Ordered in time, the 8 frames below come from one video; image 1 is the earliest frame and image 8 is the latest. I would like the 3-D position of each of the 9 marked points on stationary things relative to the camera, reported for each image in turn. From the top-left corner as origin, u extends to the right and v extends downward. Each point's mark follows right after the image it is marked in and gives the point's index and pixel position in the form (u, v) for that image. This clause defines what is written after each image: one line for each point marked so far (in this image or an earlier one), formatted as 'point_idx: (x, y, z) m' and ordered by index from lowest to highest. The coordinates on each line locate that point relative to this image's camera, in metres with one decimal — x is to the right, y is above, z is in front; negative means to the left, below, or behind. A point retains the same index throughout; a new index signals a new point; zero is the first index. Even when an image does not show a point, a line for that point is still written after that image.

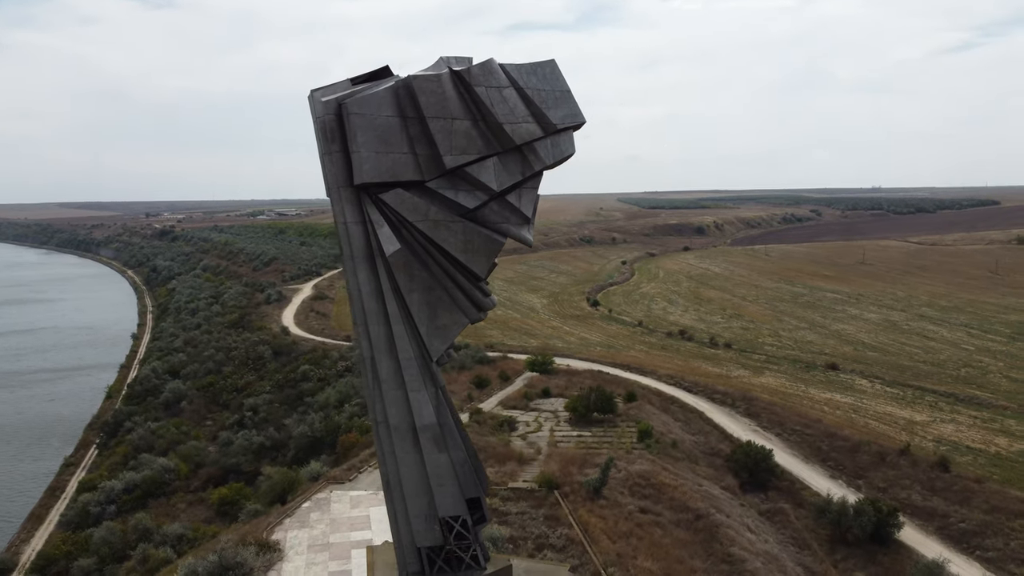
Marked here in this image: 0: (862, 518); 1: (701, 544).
0: (+7.2, -4.7, +16.7) m
1: (+3.4, -4.5, +14.3) m
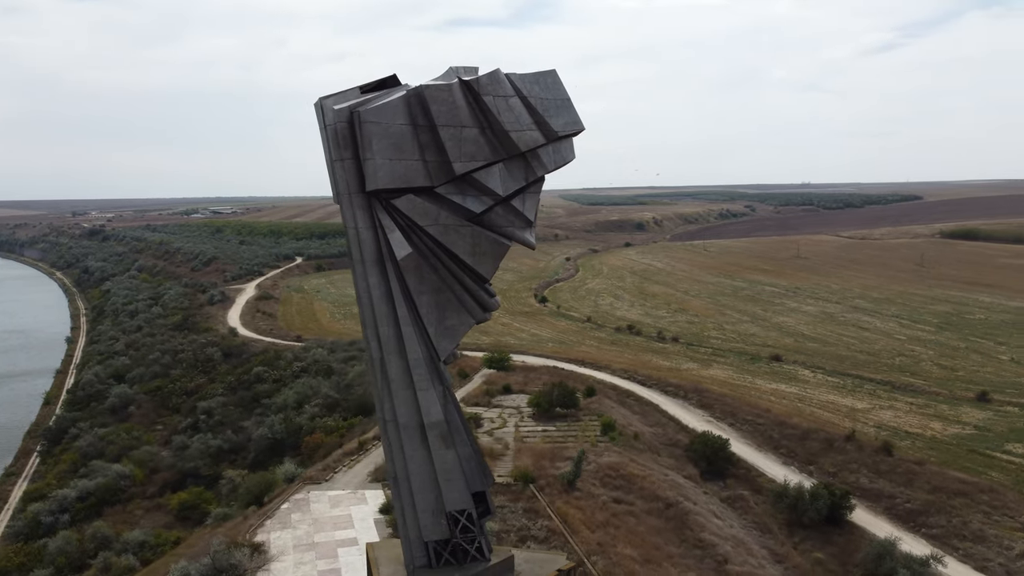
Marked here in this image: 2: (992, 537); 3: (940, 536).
0: (+6.6, -4.6, +17.5) m
1: (+3.0, -4.5, +14.9) m
2: (+10.3, -5.3, +17.4) m
3: (+9.5, -5.5, +17.9) m
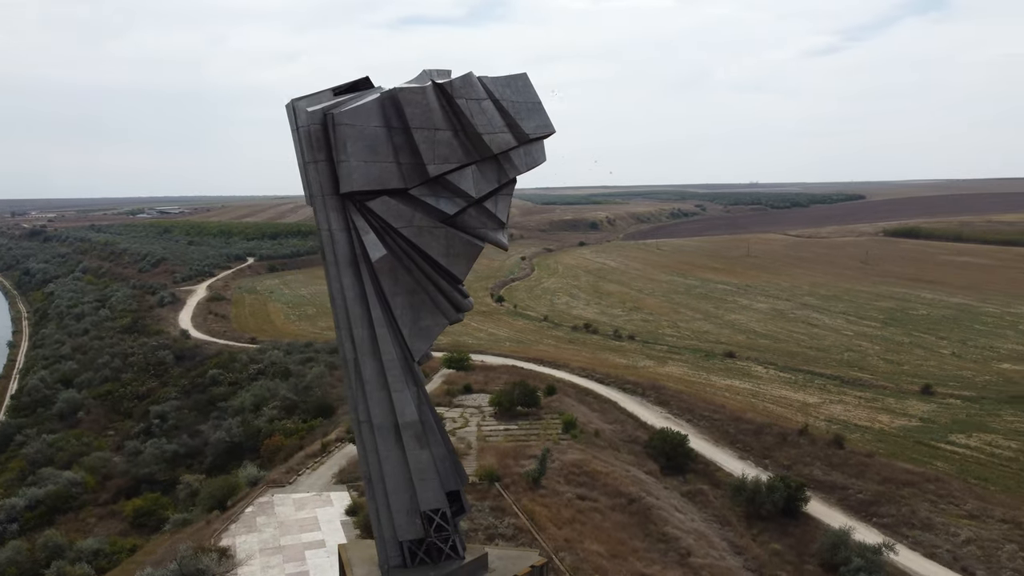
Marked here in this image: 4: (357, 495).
0: (+5.8, -4.6, +18.0) m
1: (+2.4, -4.4, +15.2) m
2: (+9.5, -5.3, +18.1) m
3: (+8.7, -5.4, +18.6) m
4: (-2.9, -3.9, +15.2) m
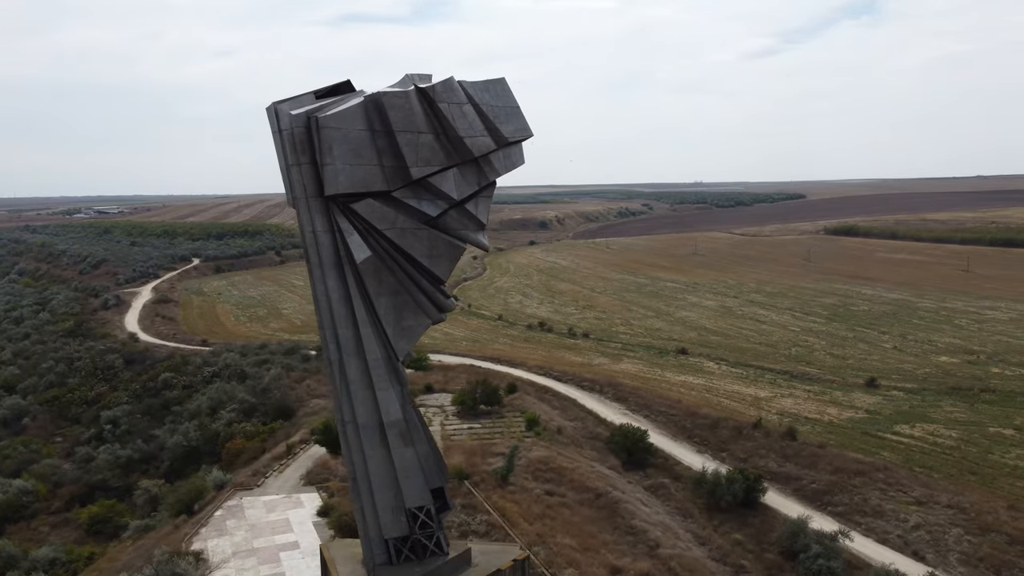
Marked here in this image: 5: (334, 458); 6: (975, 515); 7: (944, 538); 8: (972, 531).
0: (+5.1, -4.5, +18.6) m
1: (+1.8, -4.4, +15.5) m
2: (+8.8, -5.2, +18.8) m
3: (+7.9, -5.4, +19.3) m
4: (-3.4, -3.9, +15.2) m
5: (-3.8, -3.7, +17.6) m
6: (+10.3, -5.0, +18.1) m
7: (+9.3, -5.4, +17.4) m
8: (+10.0, -5.3, +17.5) m
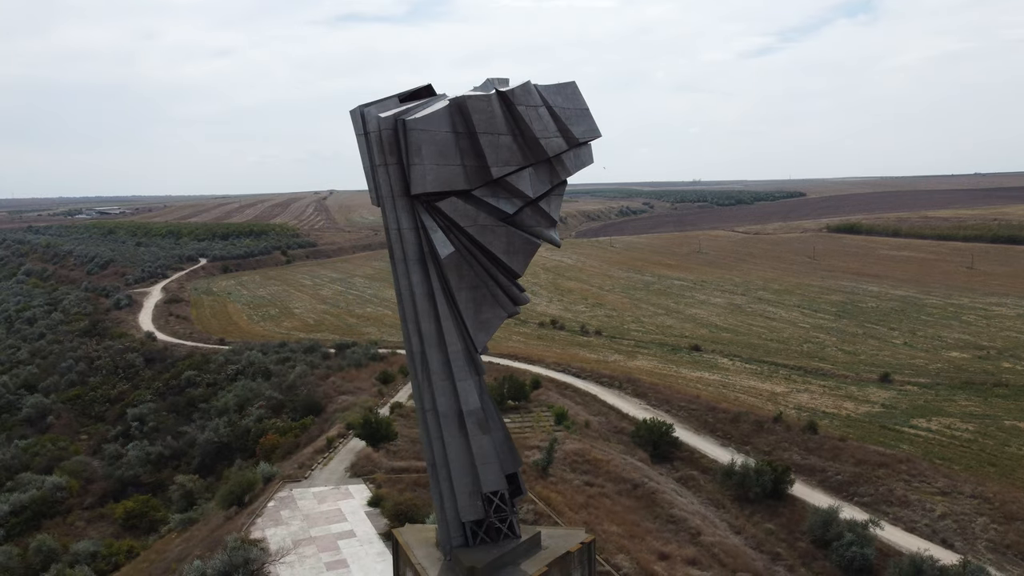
0: (+5.9, -4.4, +19.0) m
1: (+2.6, -4.3, +16.0) m
2: (+9.6, -5.1, +19.3) m
3: (+8.7, -5.2, +19.7) m
4: (-2.6, -3.8, +15.6) m
5: (-3.0, -3.6, +18.0) m
6: (+11.1, -4.9, +18.5) m
7: (+10.1, -5.2, +17.9) m
8: (+10.8, -5.1, +18.0) m
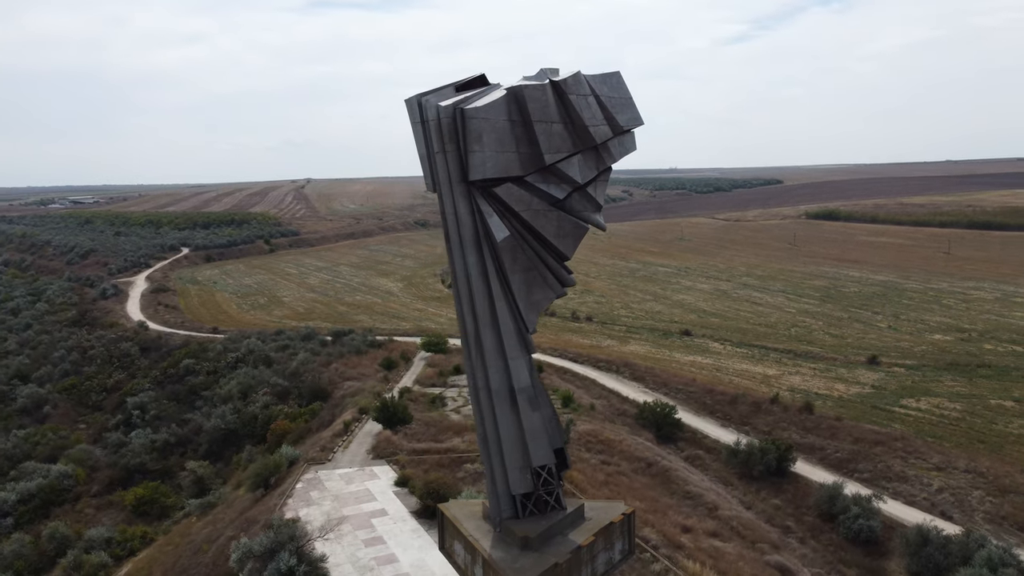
0: (+6.2, -4.0, +19.6) m
1: (+3.0, -4.0, +16.5) m
2: (+9.9, -4.6, +20.0) m
3: (+9.0, -4.8, +20.5) m
4: (-2.2, -3.5, +15.9) m
5: (-2.7, -3.3, +18.4) m
6: (+11.5, -4.5, +19.3) m
7: (+10.5, -4.8, +18.6) m
8: (+11.1, -4.7, +18.8) m
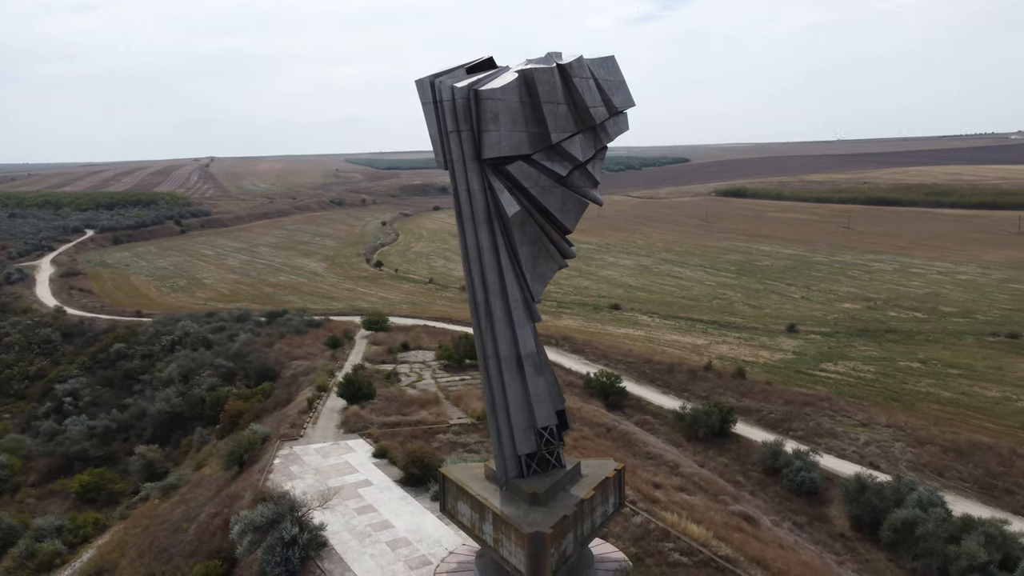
0: (+5.2, -3.3, +20.9) m
1: (+2.4, -3.4, +17.4) m
2: (+8.8, -3.9, +21.7) m
3: (+7.9, -4.1, +22.1) m
4: (-2.8, -3.1, +16.3) m
5: (-3.5, -2.8, +18.7) m
6: (+10.5, -3.7, +21.2) m
7: (+9.5, -4.1, +20.4) m
8: (+10.2, -4.0, +20.6) m
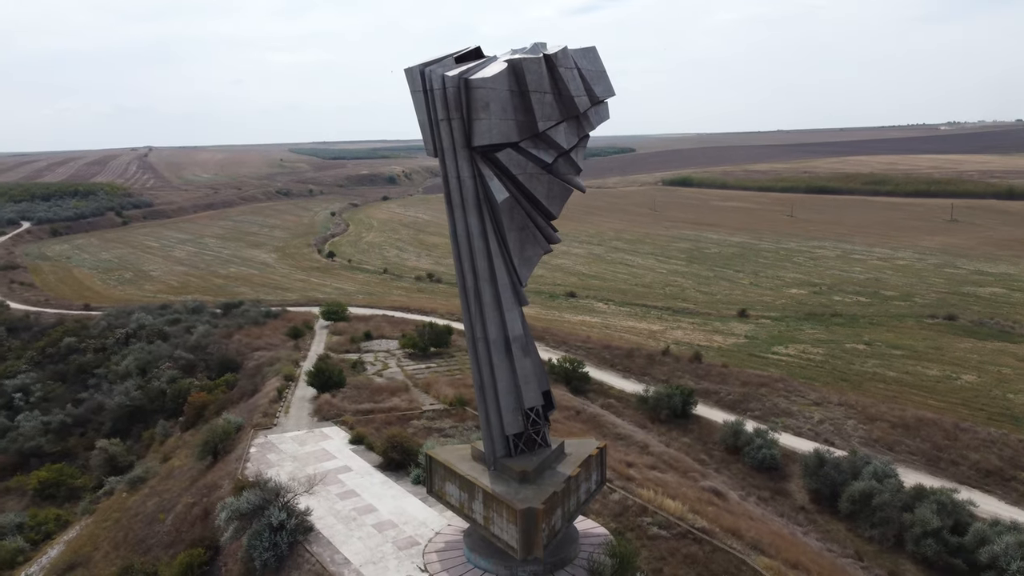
0: (+4.3, -3.0, +21.5) m
1: (+1.8, -3.1, +17.9) m
2: (+7.9, -3.4, +22.6) m
3: (+7.0, -3.6, +22.9) m
4: (-3.3, -2.8, +16.4) m
5: (-4.2, -2.5, +18.7) m
6: (+9.6, -3.3, +22.1) m
7: (+8.7, -3.7, +21.3) m
8: (+9.4, -3.5, +21.6) m
